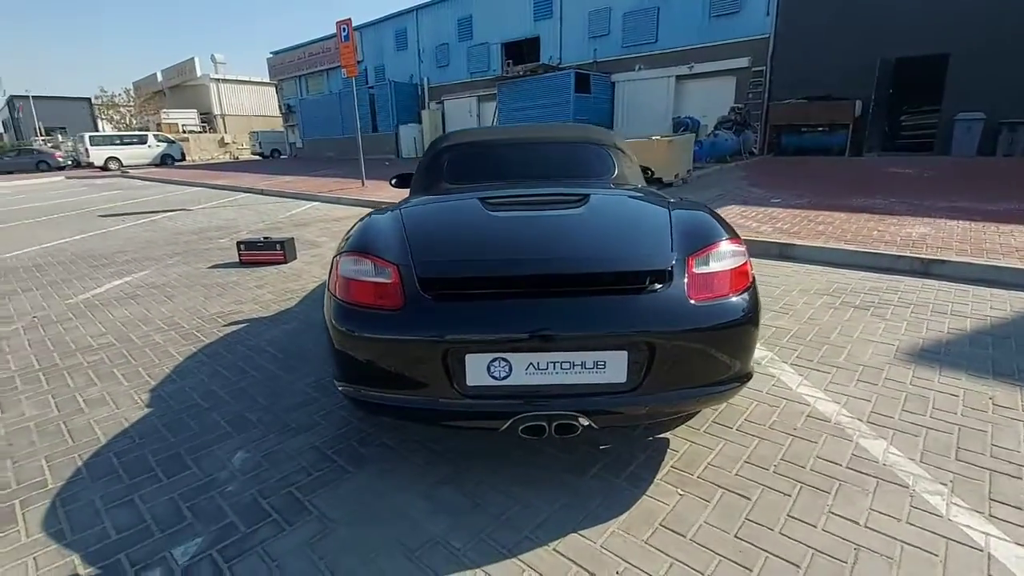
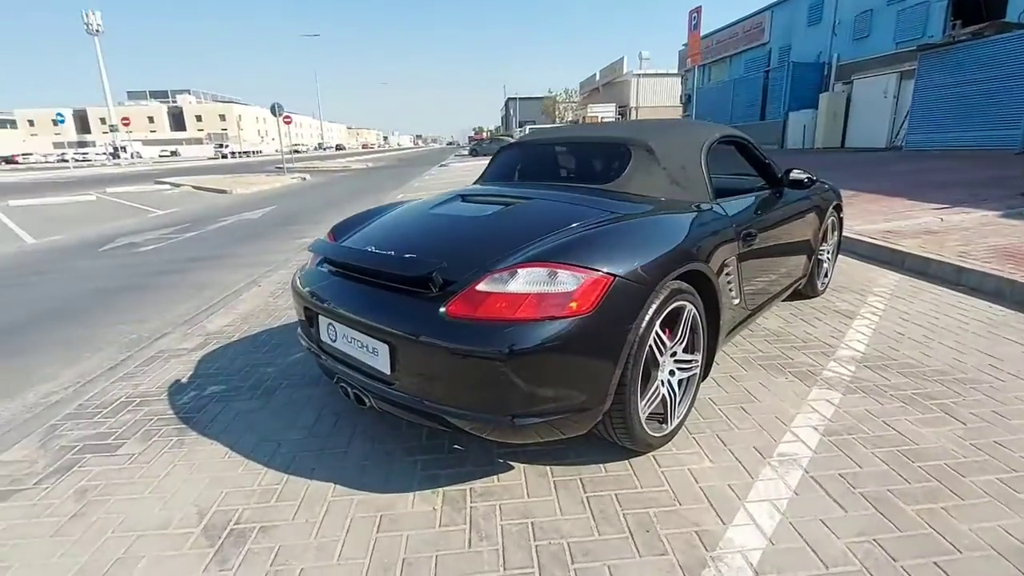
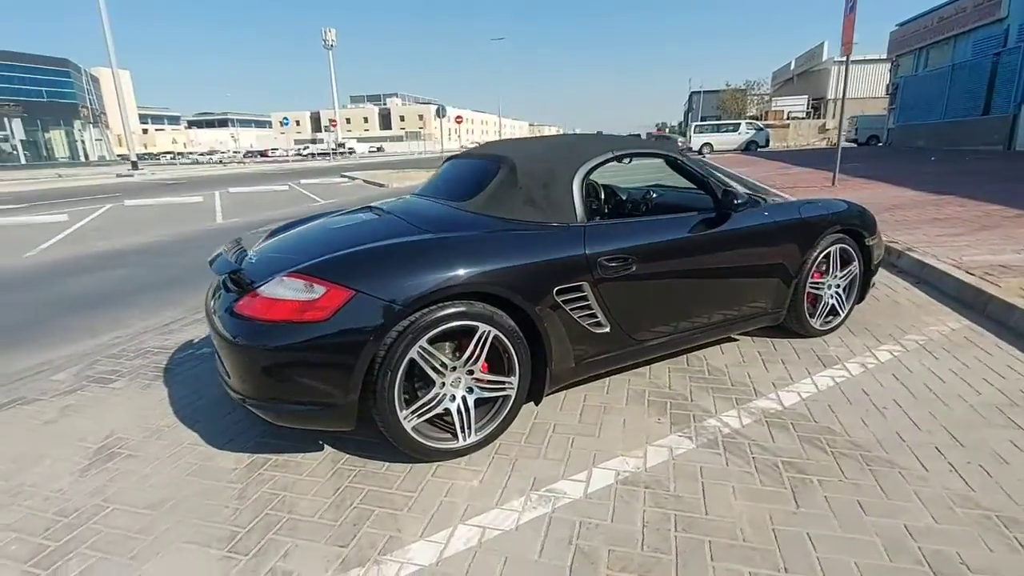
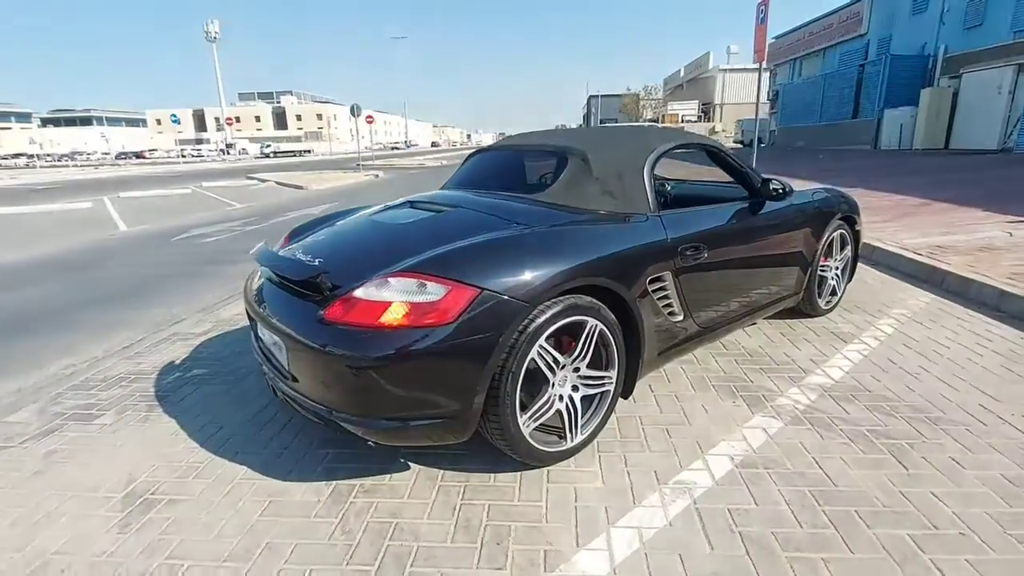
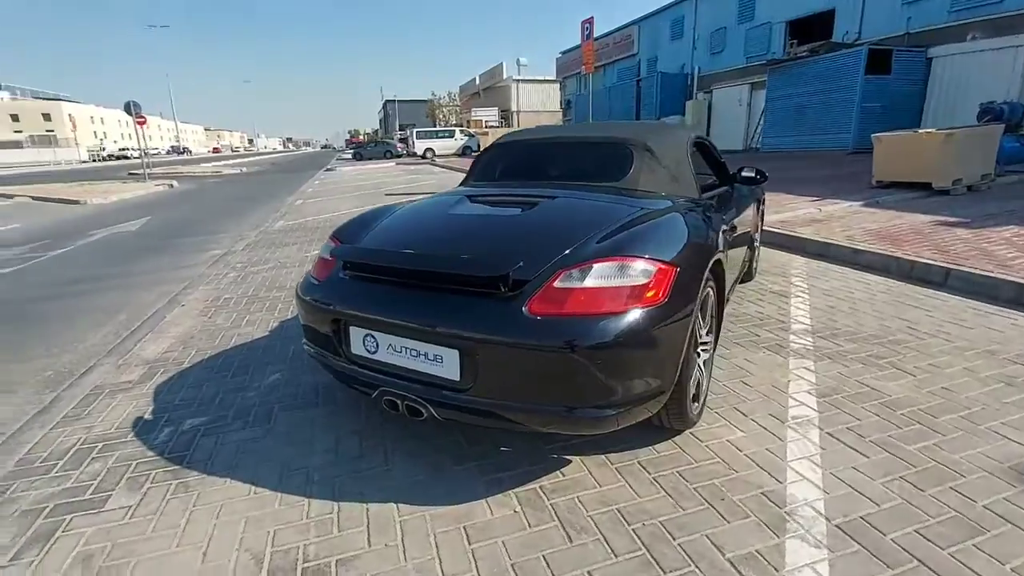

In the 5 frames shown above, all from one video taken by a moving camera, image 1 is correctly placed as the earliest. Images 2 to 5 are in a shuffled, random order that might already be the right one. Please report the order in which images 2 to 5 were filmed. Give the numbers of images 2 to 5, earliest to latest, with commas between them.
5, 2, 4, 3
